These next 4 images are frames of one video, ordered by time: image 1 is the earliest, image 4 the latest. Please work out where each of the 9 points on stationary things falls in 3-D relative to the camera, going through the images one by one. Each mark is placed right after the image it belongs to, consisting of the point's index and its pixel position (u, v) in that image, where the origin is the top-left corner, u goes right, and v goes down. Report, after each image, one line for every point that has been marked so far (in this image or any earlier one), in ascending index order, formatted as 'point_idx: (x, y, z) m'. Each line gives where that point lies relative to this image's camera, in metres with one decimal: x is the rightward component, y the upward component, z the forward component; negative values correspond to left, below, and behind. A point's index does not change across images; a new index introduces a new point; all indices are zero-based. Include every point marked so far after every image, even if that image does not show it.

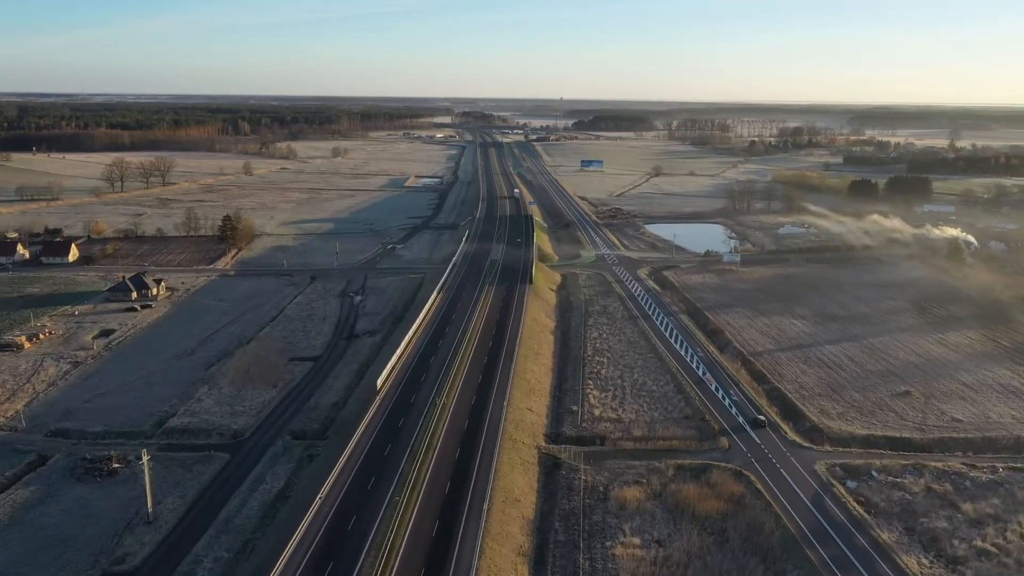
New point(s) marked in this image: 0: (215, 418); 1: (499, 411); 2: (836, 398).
0: (-6.5, -2.9, +18.1) m
1: (-0.3, -2.6, +17.5) m
2: (+7.6, -2.6, +19.2) m
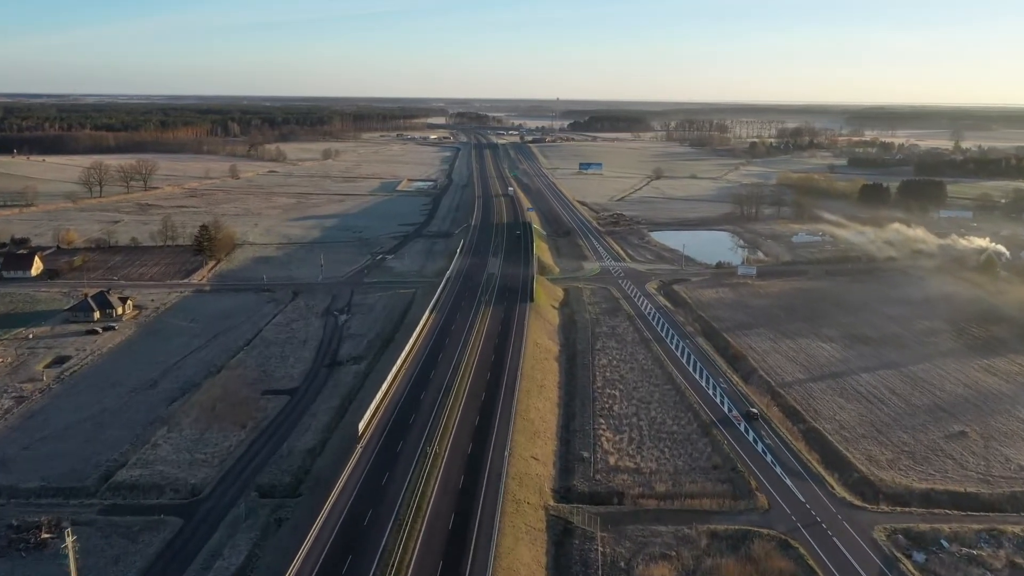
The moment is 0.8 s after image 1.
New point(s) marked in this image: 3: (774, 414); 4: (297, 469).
0: (-6.5, -3.5, +15.7) m
1: (-0.2, -3.2, +15.1) m
2: (+7.6, -3.1, +16.9) m
3: (+5.8, -2.8, +18.2) m
4: (-4.1, -3.4, +15.7) m
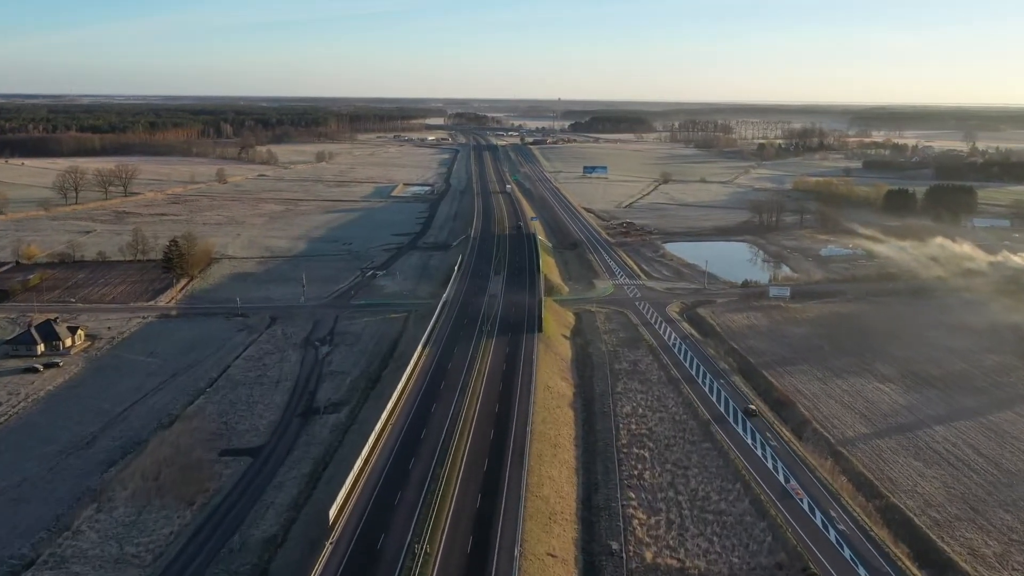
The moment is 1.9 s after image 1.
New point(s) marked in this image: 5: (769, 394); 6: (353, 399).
0: (-6.3, -4.2, +12.4) m
1: (-0.1, -4.0, +11.8) m
2: (+7.8, -3.9, +13.6) m
3: (+6.0, -3.5, +14.9) m
4: (-3.9, -4.2, +12.4) m
5: (+6.1, -2.5, +19.6) m
6: (-3.7, -2.6, +19.4) m
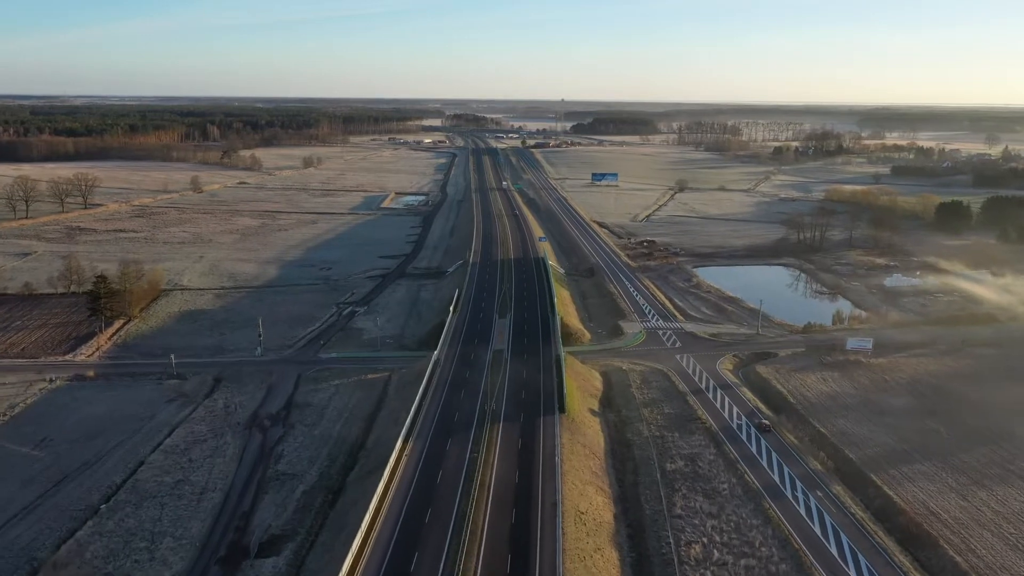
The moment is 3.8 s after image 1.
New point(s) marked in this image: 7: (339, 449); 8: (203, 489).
0: (-6.0, -5.6, +6.6) m
1: (+0.2, -5.3, +6.0) m
2: (+8.0, -5.2, +7.8) m
3: (+6.2, -4.9, +9.2) m
4: (-3.6, -5.6, +6.7) m
5: (+6.4, -3.8, +13.9) m
6: (-3.5, -4.0, +13.7) m
7: (-3.5, -3.2, +16.7) m
8: (-5.6, -3.6, +15.1) m
